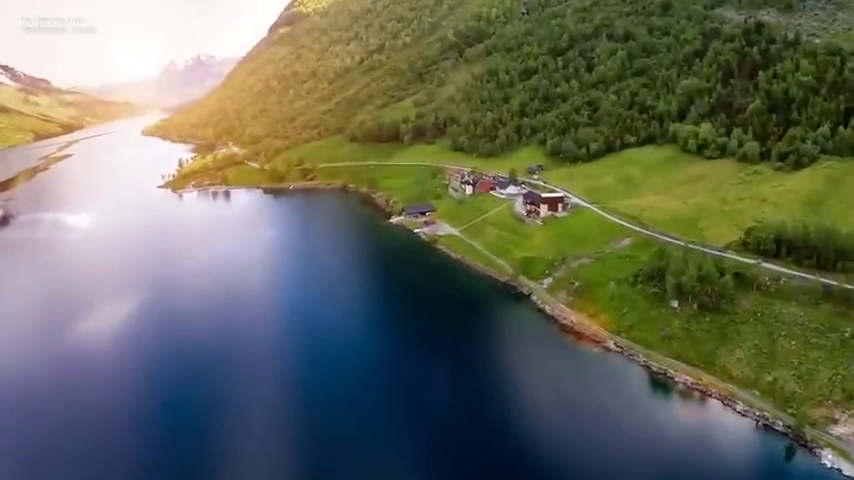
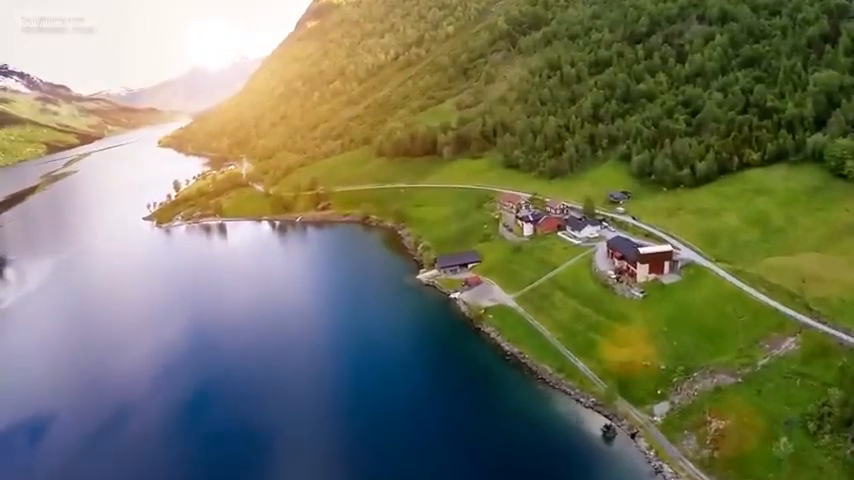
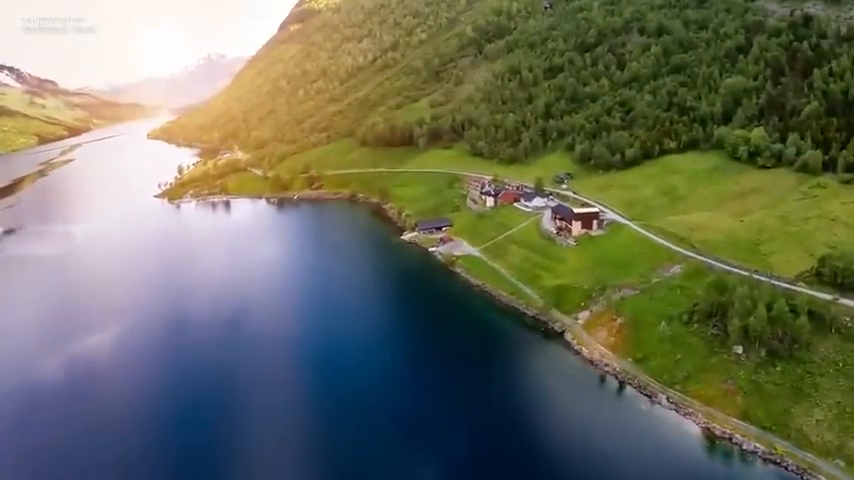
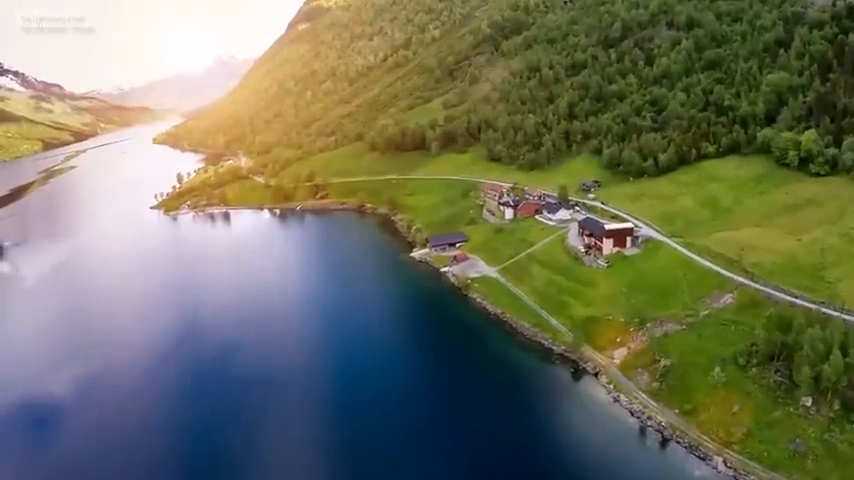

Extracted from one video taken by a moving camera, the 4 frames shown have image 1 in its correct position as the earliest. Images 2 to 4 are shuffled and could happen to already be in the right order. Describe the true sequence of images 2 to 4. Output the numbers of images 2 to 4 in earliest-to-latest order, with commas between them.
3, 4, 2
